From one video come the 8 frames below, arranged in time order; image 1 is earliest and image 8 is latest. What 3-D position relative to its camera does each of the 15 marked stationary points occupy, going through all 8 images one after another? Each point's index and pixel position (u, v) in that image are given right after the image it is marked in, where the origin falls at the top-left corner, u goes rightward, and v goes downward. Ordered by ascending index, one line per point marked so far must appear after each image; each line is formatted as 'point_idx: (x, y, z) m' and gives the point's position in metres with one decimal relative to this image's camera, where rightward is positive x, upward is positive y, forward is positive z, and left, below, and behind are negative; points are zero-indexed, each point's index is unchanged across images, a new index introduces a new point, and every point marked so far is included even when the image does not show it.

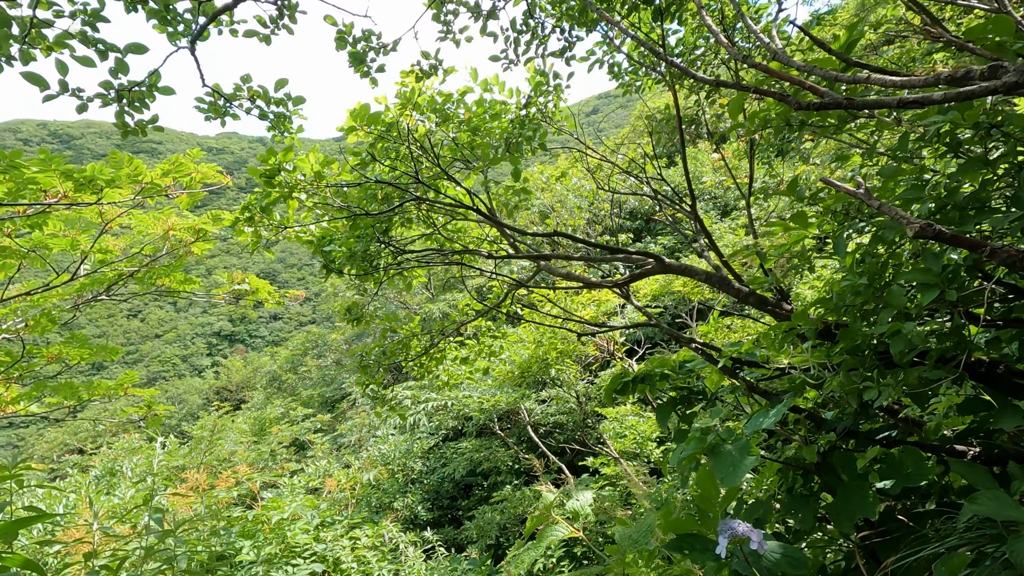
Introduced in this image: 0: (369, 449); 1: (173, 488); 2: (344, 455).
0: (-1.5, -1.7, +5.8) m
1: (-2.4, -1.4, +3.8) m
2: (-1.8, -1.8, +5.7) m
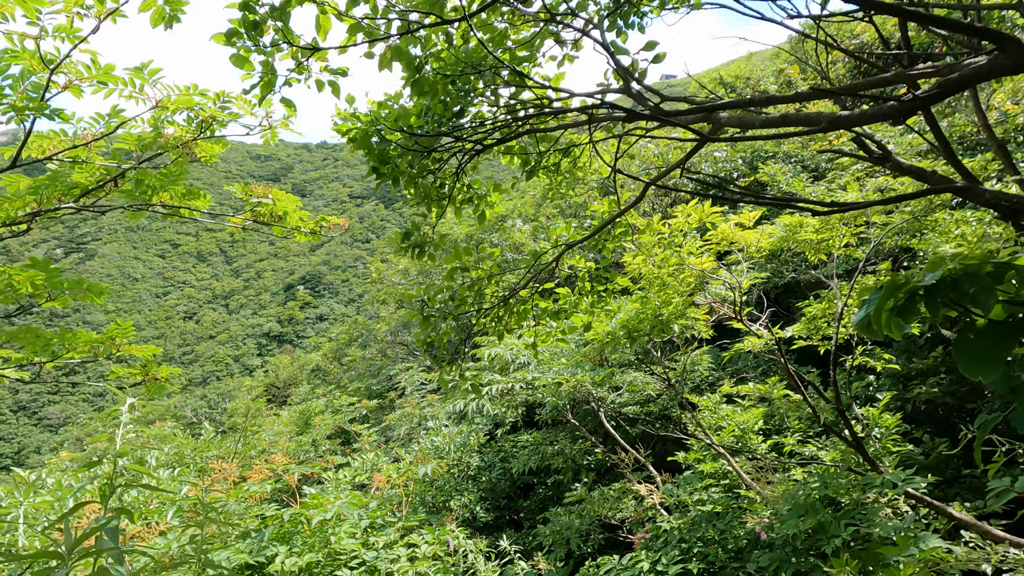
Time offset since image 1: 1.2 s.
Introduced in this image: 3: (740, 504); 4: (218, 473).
0: (-0.9, -1.5, +5.2) m
1: (-1.9, -1.2, +3.3) m
2: (-1.2, -1.5, +5.2) m
3: (+1.2, -1.2, +2.9) m
4: (-1.8, -1.1, +3.3) m
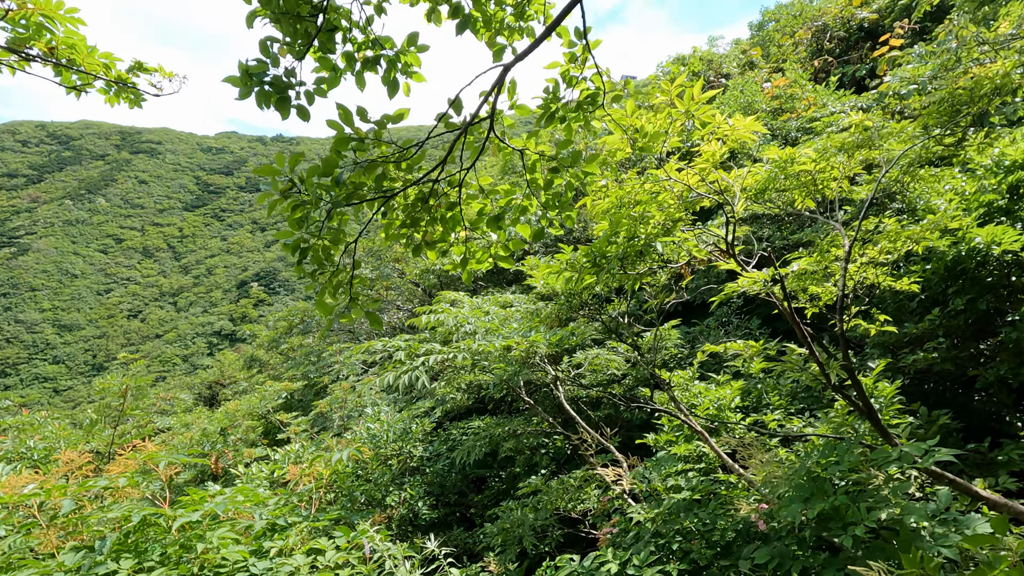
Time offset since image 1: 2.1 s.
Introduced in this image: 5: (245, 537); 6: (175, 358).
0: (-1.3, -1.2, +4.6) m
1: (-2.2, -0.9, +2.6) m
2: (-1.6, -1.3, +4.5) m
3: (+0.9, -0.9, +2.4) m
4: (-2.1, -0.9, +2.6) m
5: (-1.1, -1.0, +2.1) m
6: (-10.9, -2.3, +17.4) m
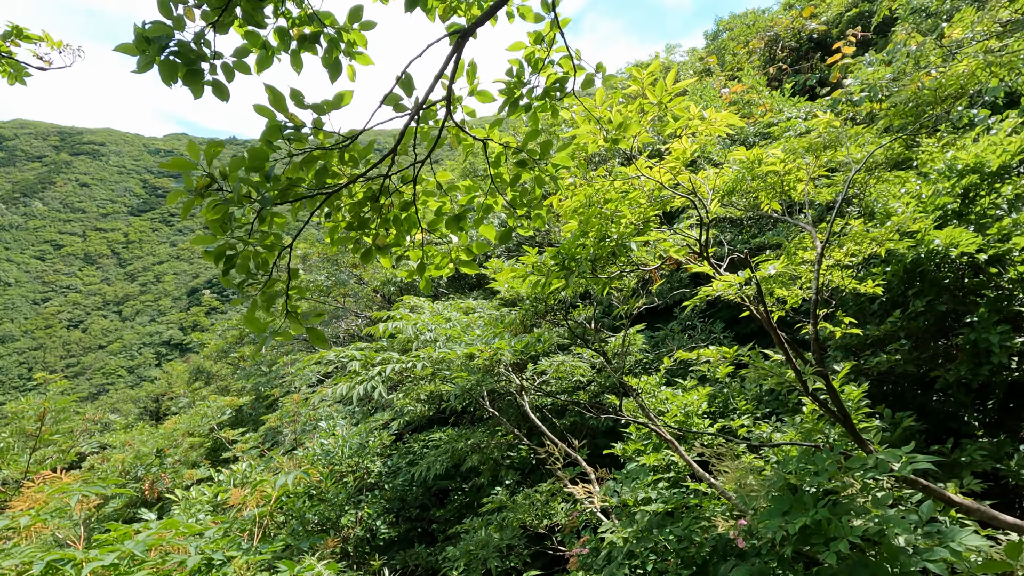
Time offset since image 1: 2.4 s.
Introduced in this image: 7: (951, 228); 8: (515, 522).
0: (-1.6, -1.3, +4.3) m
1: (-2.4, -0.9, +2.3) m
2: (-1.9, -1.3, +4.2) m
3: (+0.8, -0.9, +2.3) m
4: (-2.2, -0.9, +2.3) m
5: (-1.2, -1.0, +1.9) m
6: (-12.1, -2.5, +16.5) m
7: (+2.5, +0.3, +3.0) m
8: (0.0, -1.3, +2.9) m
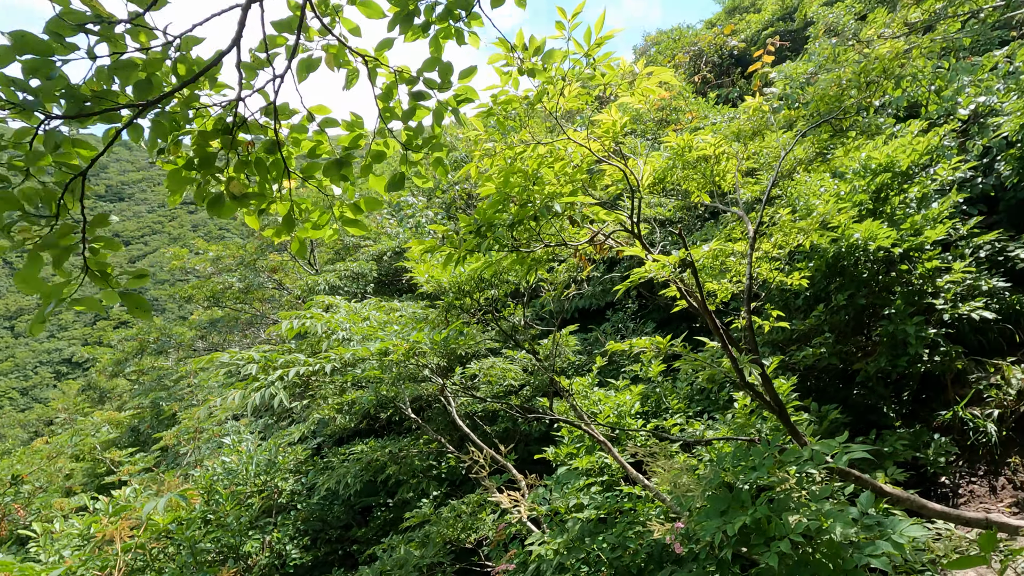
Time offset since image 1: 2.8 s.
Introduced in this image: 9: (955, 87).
0: (-2.2, -1.3, +3.8) m
1: (-2.7, -0.9, +1.7) m
2: (-2.4, -1.3, +3.8) m
3: (+0.5, -0.9, +2.2) m
4: (-2.5, -0.9, +1.7) m
5: (-1.4, -1.0, +1.5) m
6: (-14.0, -2.8, +14.7) m
7: (+2.1, +0.4, +3.1) m
8: (-0.4, -1.2, +2.6) m
9: (+3.6, +1.6, +4.4) m
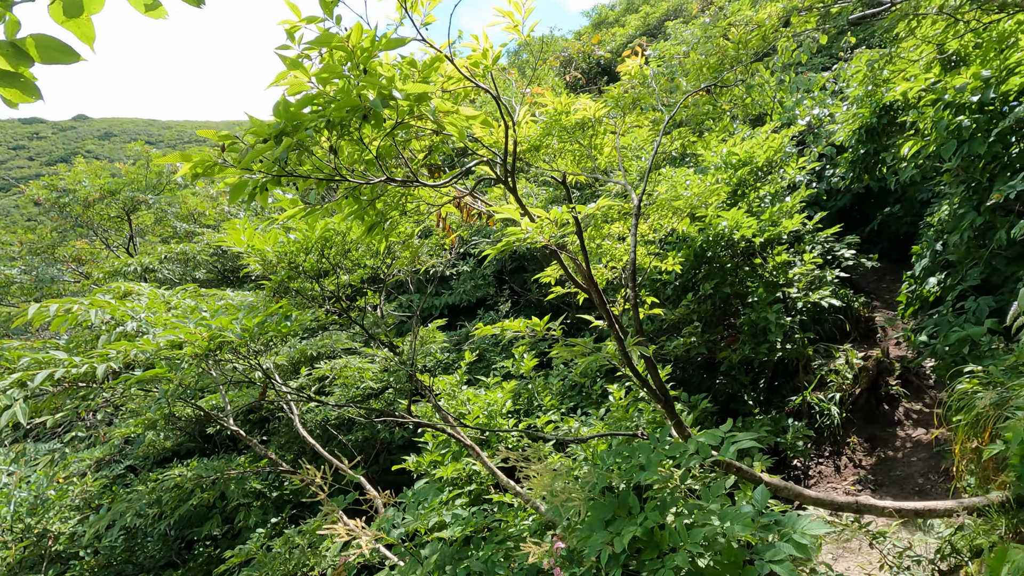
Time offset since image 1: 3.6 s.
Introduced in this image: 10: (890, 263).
0: (-3.0, -1.2, +2.9) m
1: (-3.0, -0.8, +0.7) m
2: (-3.2, -1.2, +2.7) m
3: (0.0, -0.8, +1.8) m
4: (-2.9, -0.7, +0.7) m
5: (-1.8, -0.9, +0.8) m
6: (-17.0, -2.7, +10.6) m
7: (+1.3, +0.4, +3.1) m
8: (-1.0, -1.1, +2.1) m
9: (+2.5, +1.7, +4.7) m
10: (+3.7, +0.2, +5.3) m
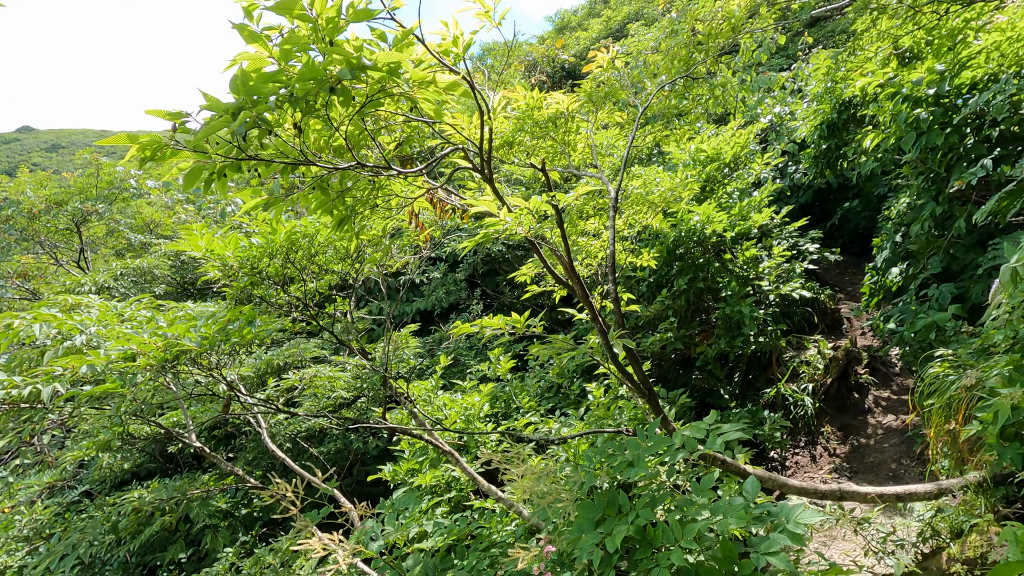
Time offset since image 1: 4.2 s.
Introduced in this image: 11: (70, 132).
0: (-3.1, -1.3, +2.6) m
1: (-3.0, -0.9, +0.5) m
2: (-3.3, -1.3, +2.5) m
3: (-0.1, -0.8, +1.8) m
4: (-2.8, -0.8, +0.5) m
5: (-1.7, -0.9, +0.6) m
6: (-17.5, -3.3, +9.5) m
7: (+1.1, +0.5, +3.1) m
8: (-1.0, -1.2, +2.0) m
9: (+2.2, +1.7, +4.8) m
10: (+3.4, +0.3, +5.4) m
11: (-12.9, +4.6, +15.7) m
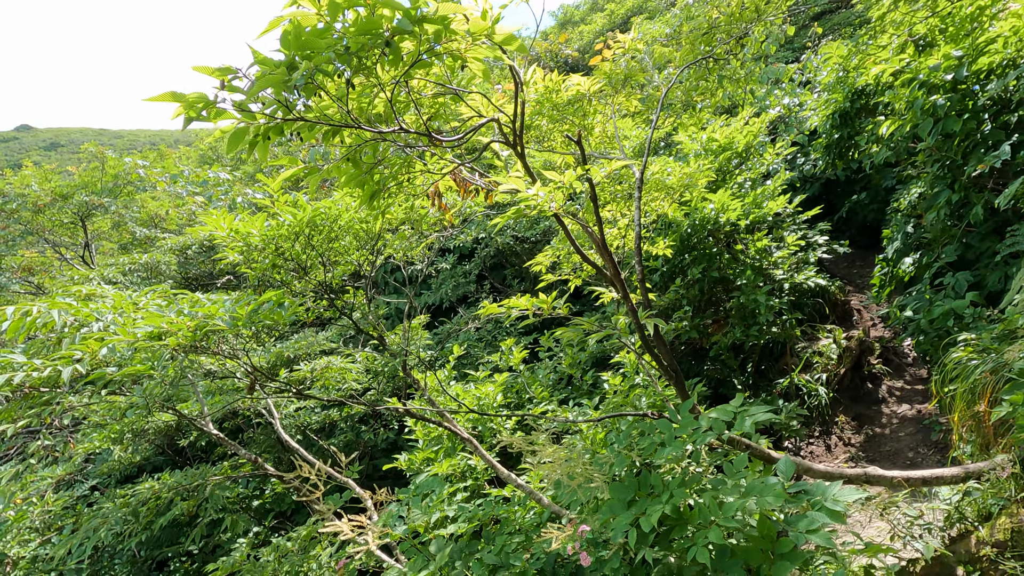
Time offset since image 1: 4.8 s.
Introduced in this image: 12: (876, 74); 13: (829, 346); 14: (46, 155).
0: (-3.0, -1.2, +2.6) m
1: (-2.9, -0.8, +0.5) m
2: (-3.2, -1.3, +2.4) m
3: (0.0, -0.7, +1.7) m
4: (-2.8, -0.8, +0.5) m
5: (-1.7, -0.8, +0.6) m
6: (-17.4, -3.2, +9.5) m
7: (+1.2, +0.5, +3.1) m
8: (-0.9, -1.1, +2.0) m
9: (+2.3, +1.8, +4.8) m
10: (+3.5, +0.4, +5.4) m
11: (-12.9, +4.6, +15.7) m
12: (+2.2, +1.3, +3.2) m
13: (+2.0, -0.4, +3.4) m
14: (-10.1, +3.0, +11.8) m
